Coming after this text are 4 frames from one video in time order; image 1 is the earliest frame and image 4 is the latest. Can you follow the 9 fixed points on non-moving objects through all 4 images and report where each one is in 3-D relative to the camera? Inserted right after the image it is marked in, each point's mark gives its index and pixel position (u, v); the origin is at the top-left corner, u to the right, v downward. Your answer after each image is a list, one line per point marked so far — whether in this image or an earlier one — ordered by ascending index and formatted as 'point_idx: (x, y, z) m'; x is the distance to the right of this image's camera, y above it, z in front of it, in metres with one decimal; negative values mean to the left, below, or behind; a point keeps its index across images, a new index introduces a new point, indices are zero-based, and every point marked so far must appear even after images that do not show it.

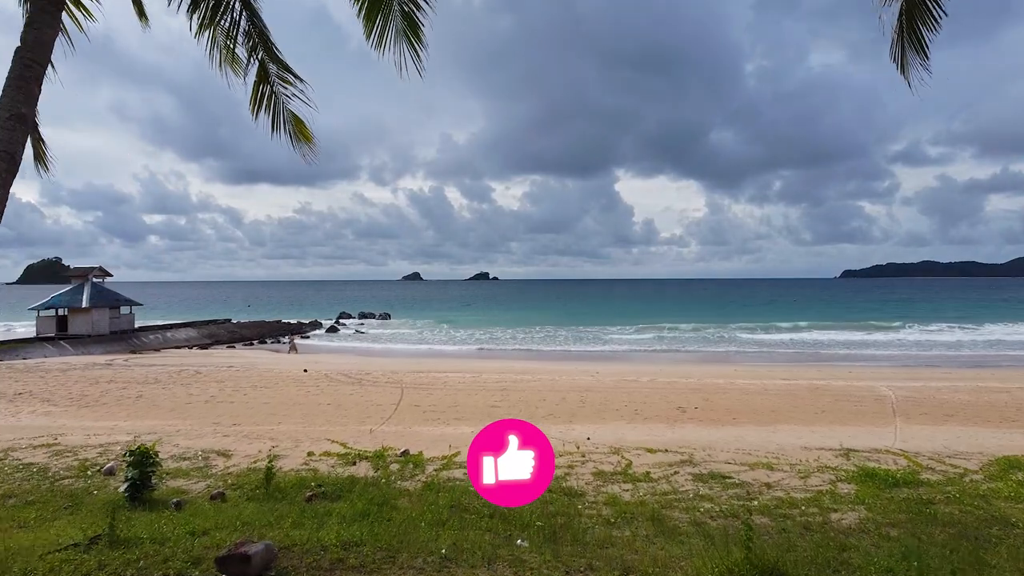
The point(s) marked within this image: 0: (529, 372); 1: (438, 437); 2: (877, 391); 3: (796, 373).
0: (+0.3, -1.7, +15.1) m
1: (-0.9, -1.7, +8.8) m
2: (+5.7, -1.6, +11.8) m
3: (+6.2, -1.9, +16.6) m
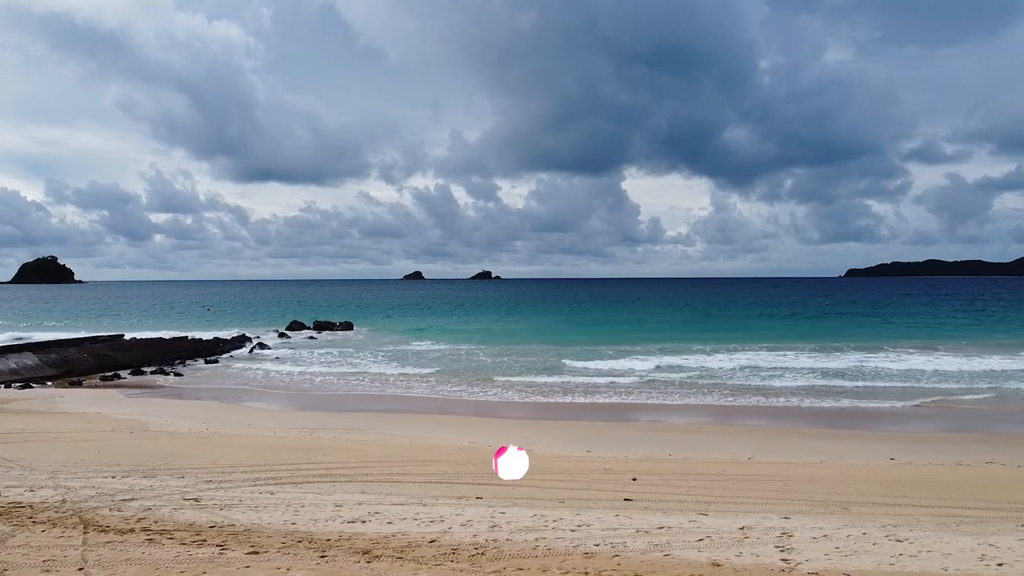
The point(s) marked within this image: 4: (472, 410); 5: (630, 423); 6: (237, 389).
0: (-0.2, -1.9, +6.5) m
1: (-1.4, -1.9, +0.2) m
2: (+5.1, -1.8, +3.2) m
3: (+5.7, -2.1, +8.0) m
4: (-0.7, -2.2, +14.2) m
5: (+2.0, -2.2, +12.9) m
6: (-6.4, -2.4, +18.0) m
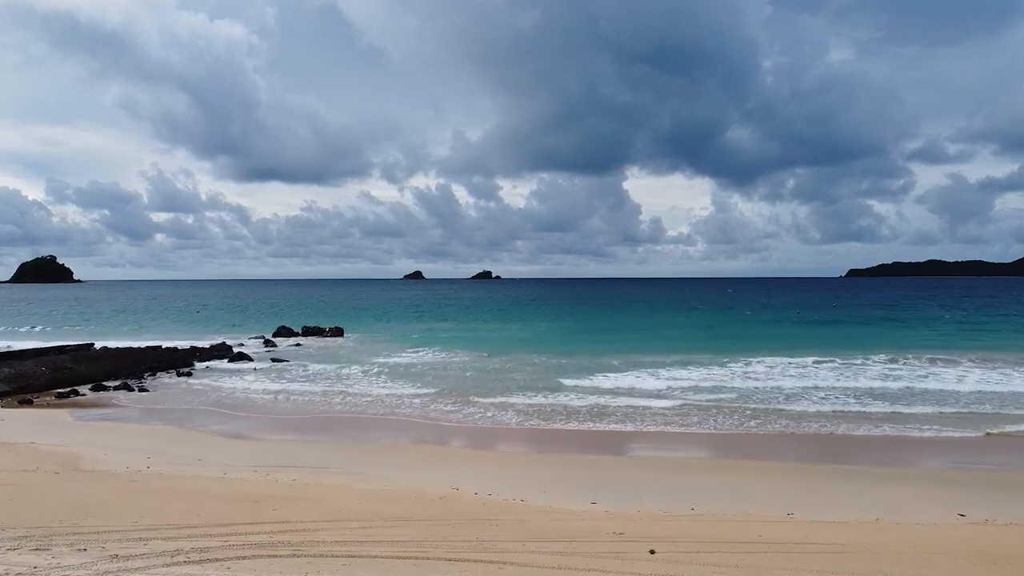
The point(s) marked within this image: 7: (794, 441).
0: (-0.3, -2.1, +4.8) m
1: (-1.6, -2.1, -1.5) m
2: (+5.0, -2.0, +1.5) m
3: (+5.6, -2.3, +6.3) m
4: (-0.8, -2.4, +12.5) m
5: (+1.8, -2.4, +11.2) m
6: (-6.5, -2.6, +16.3) m
7: (+4.5, -2.4, +12.6) m
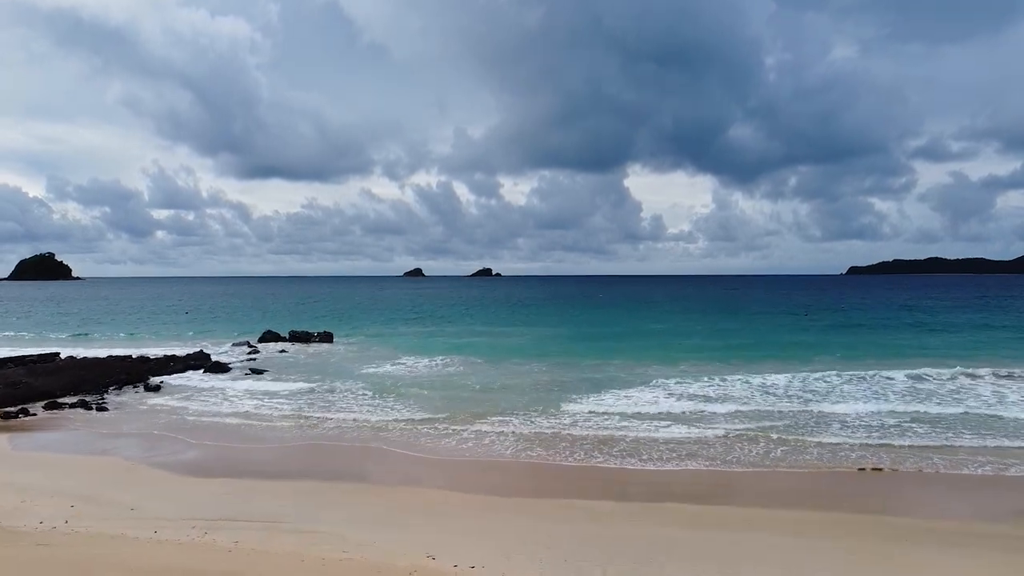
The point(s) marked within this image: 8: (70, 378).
0: (-0.4, -2.4, +3.1) m
1: (-1.7, -2.4, -3.2) m
2: (+4.9, -2.3, -0.2) m
3: (+5.5, -2.5, +4.6) m
4: (-0.9, -2.6, +10.8) m
5: (+1.7, -2.6, +9.5) m
6: (-6.6, -2.8, +14.7) m
7: (+4.4, -2.6, +10.9) m
8: (-11.1, -2.2, +19.2) m
